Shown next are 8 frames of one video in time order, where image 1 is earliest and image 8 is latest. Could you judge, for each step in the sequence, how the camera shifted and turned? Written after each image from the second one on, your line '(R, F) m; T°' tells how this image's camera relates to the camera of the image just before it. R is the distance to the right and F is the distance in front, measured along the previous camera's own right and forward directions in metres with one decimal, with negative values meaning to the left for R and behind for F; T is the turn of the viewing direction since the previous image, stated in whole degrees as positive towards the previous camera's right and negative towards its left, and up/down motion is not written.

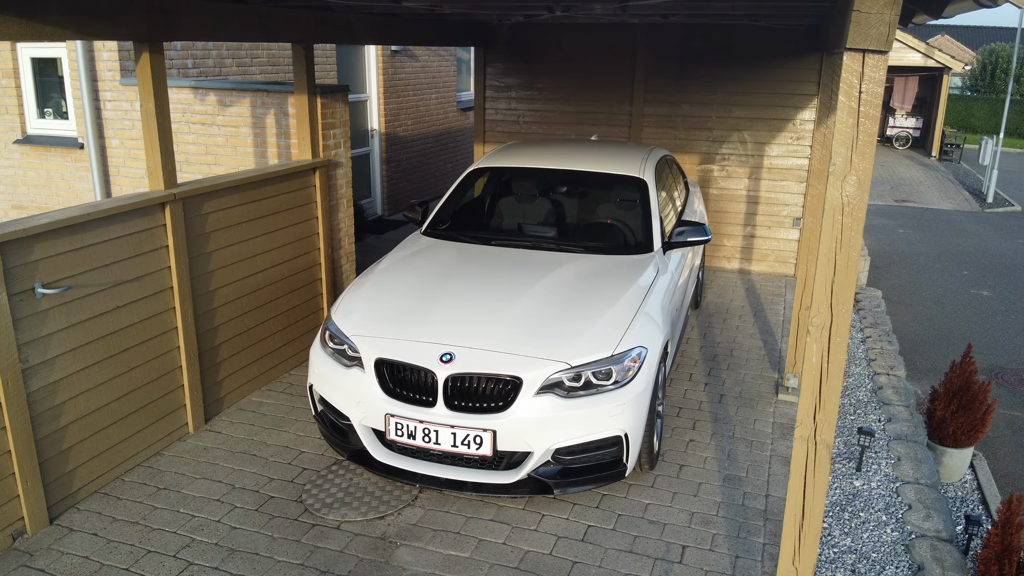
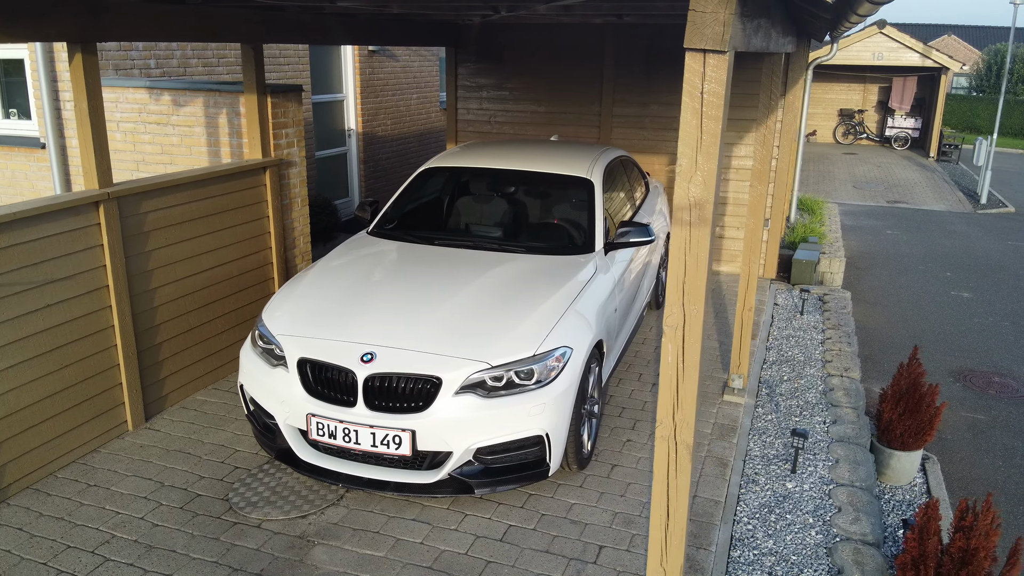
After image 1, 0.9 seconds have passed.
(+0.5, 0.0) m; -1°
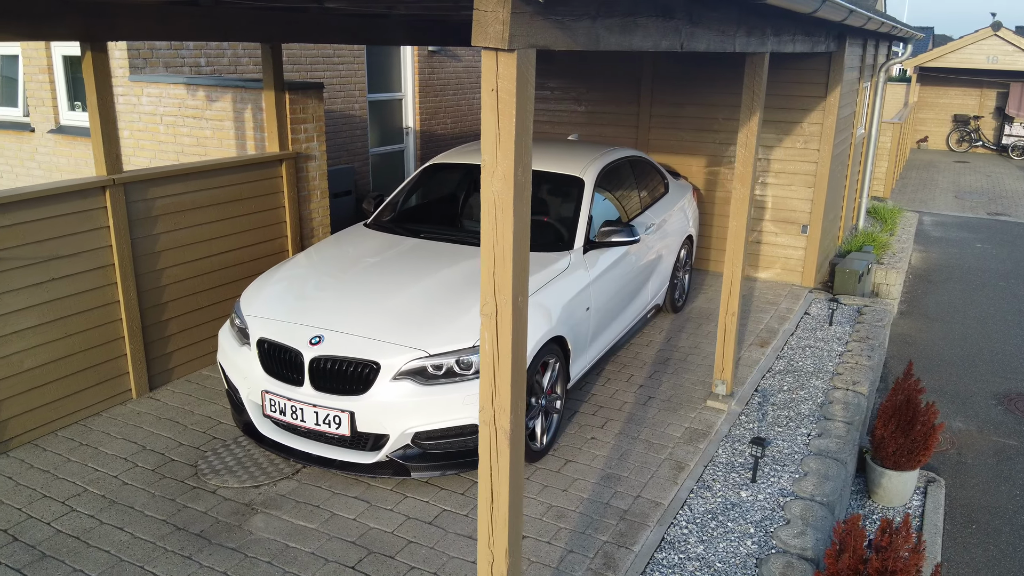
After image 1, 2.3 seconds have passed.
(+0.9, 0.0) m; -8°
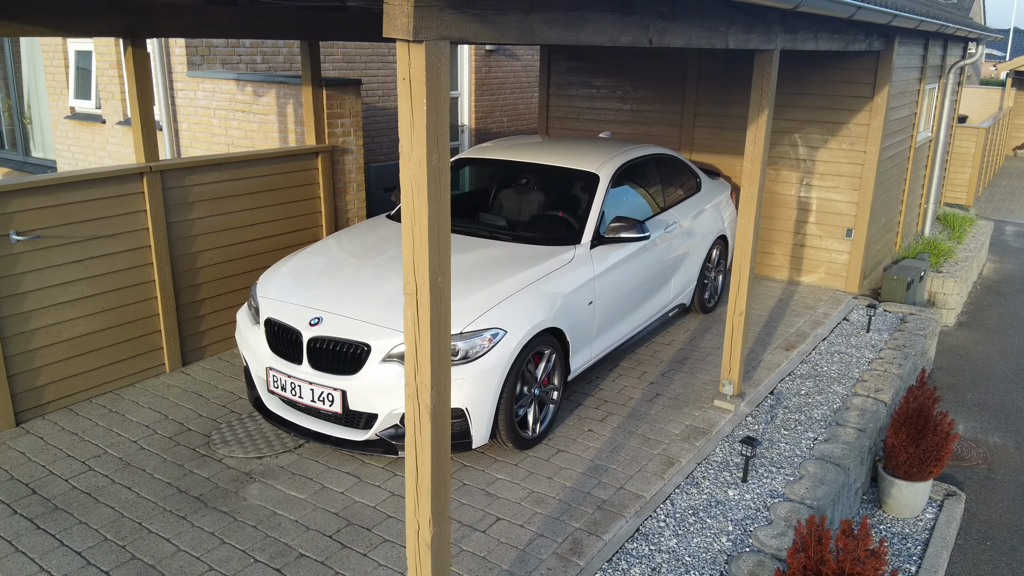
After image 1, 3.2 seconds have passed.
(+0.6, -0.1) m; -6°
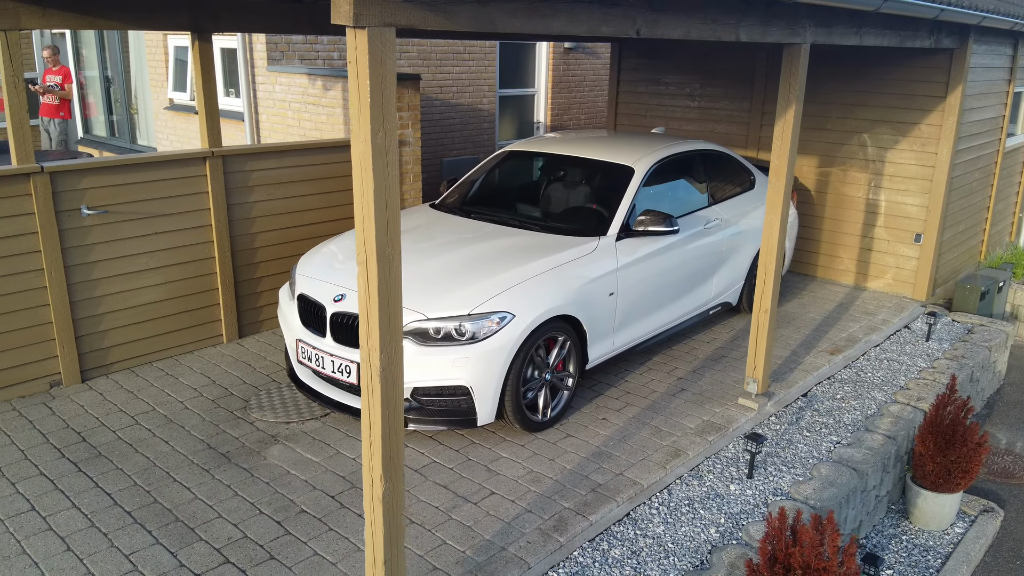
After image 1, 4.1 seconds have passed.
(+0.6, -0.1) m; -8°
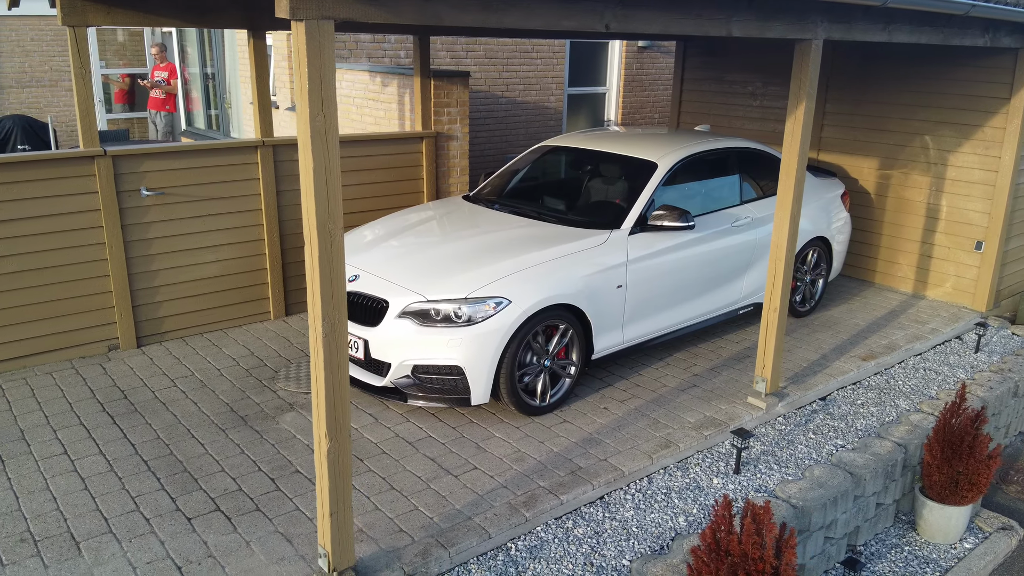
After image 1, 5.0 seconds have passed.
(+0.7, -0.1) m; -8°
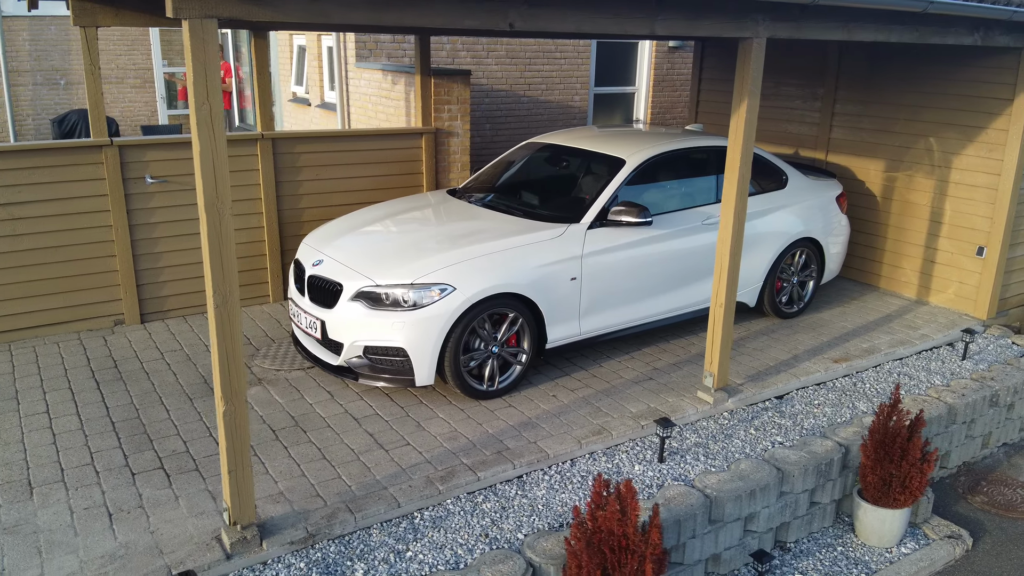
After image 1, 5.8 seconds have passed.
(+0.9, -0.2) m; -6°
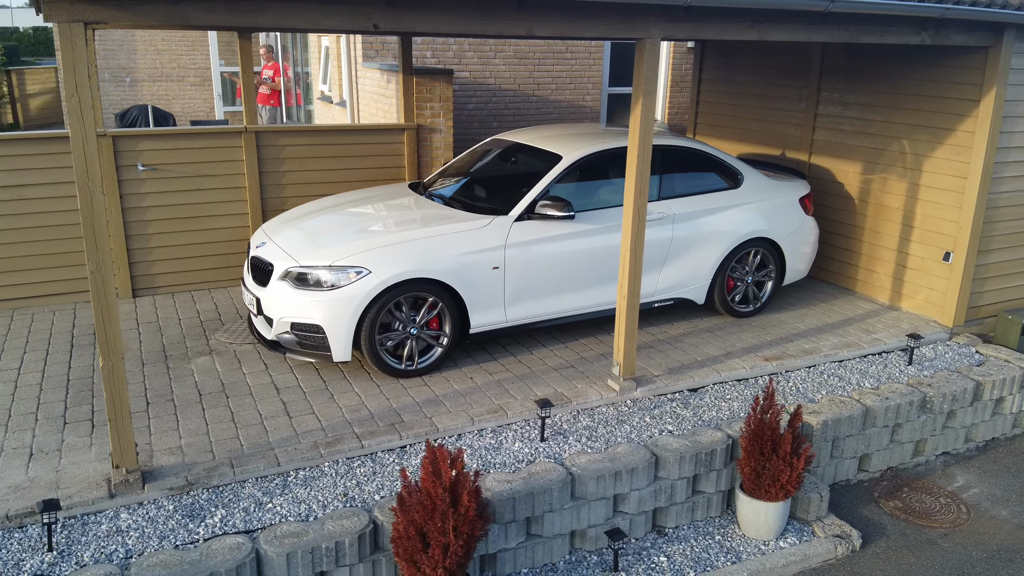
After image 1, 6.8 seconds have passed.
(+1.3, -0.2) m; -7°
